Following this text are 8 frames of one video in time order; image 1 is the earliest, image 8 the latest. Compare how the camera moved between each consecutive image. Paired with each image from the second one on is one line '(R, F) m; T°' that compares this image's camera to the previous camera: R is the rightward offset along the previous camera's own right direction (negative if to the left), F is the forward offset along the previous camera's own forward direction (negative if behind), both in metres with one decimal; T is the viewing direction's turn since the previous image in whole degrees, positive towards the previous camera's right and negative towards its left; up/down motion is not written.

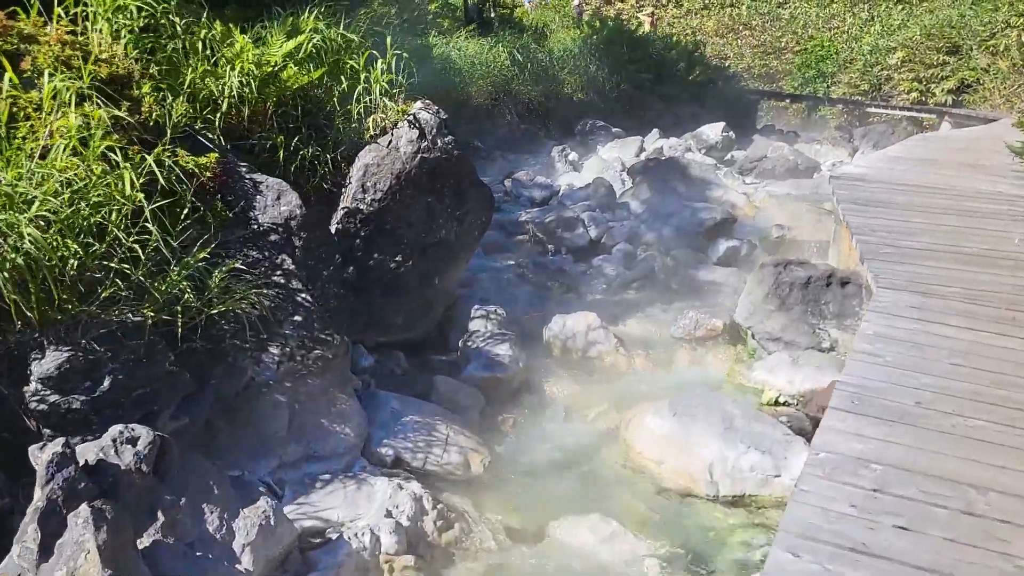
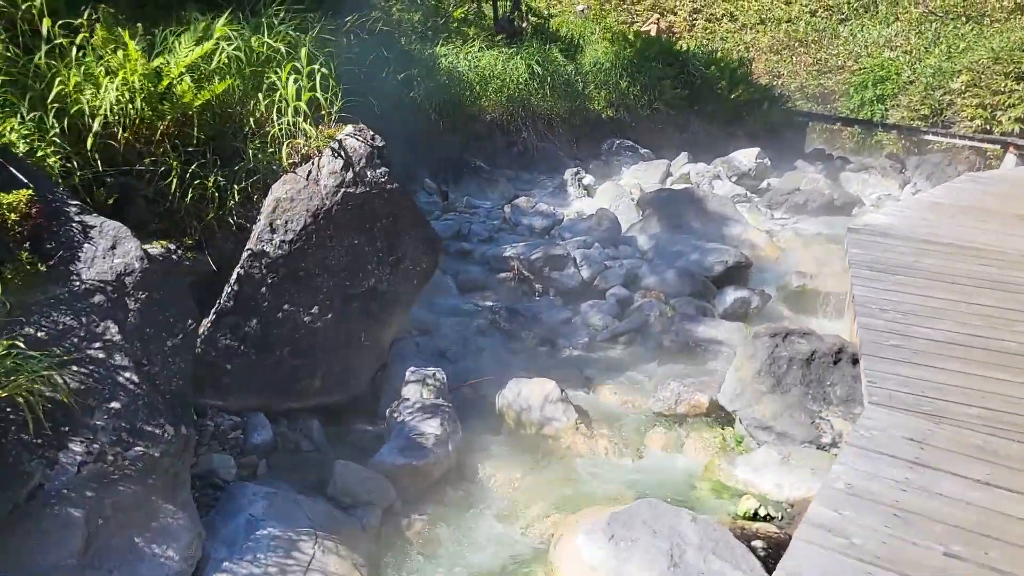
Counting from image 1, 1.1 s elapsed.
(+0.4, +0.7) m; -3°
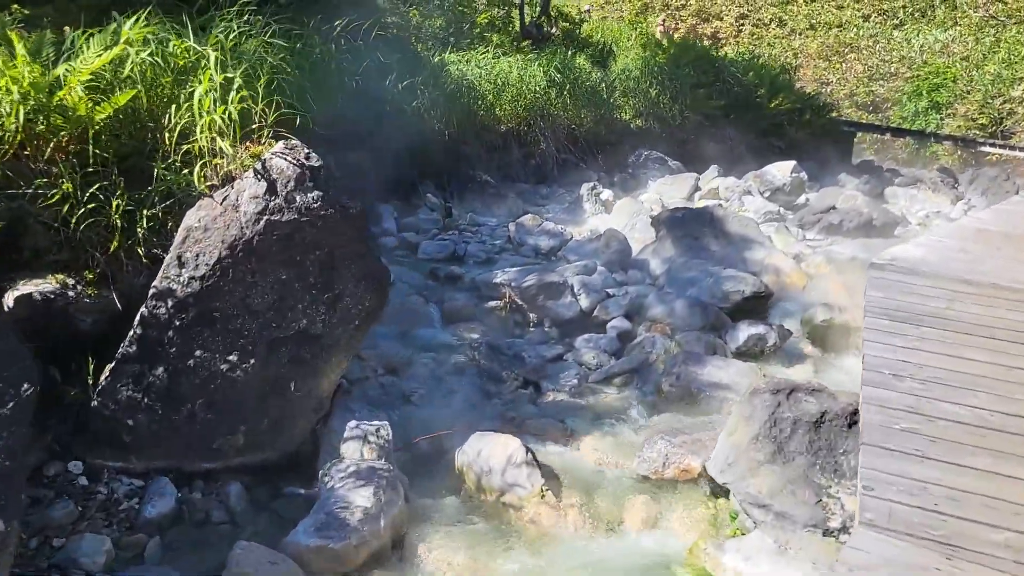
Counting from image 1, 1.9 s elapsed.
(+0.3, +0.5) m; -3°
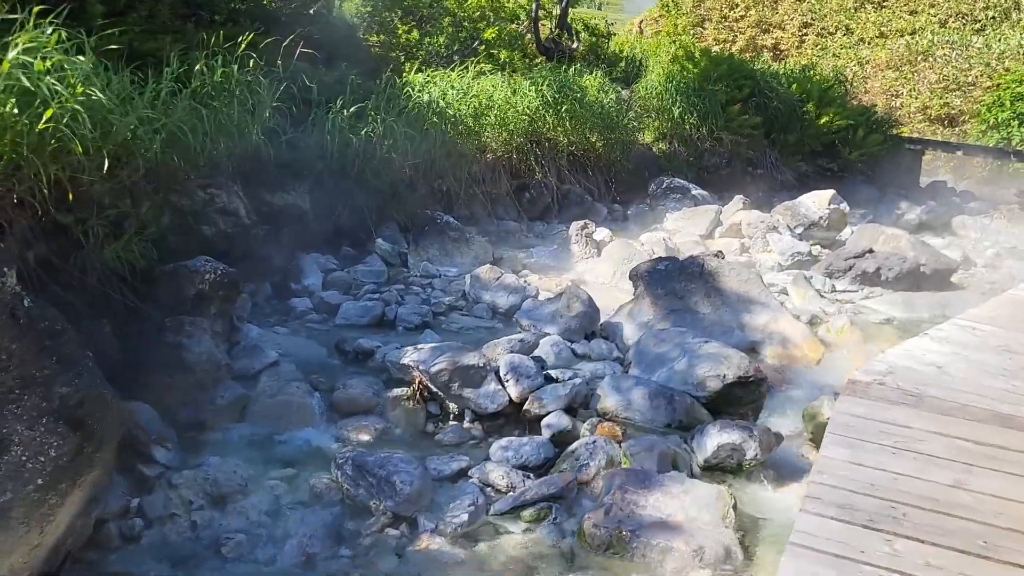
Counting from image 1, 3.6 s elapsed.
(+0.7, +1.1) m; -5°
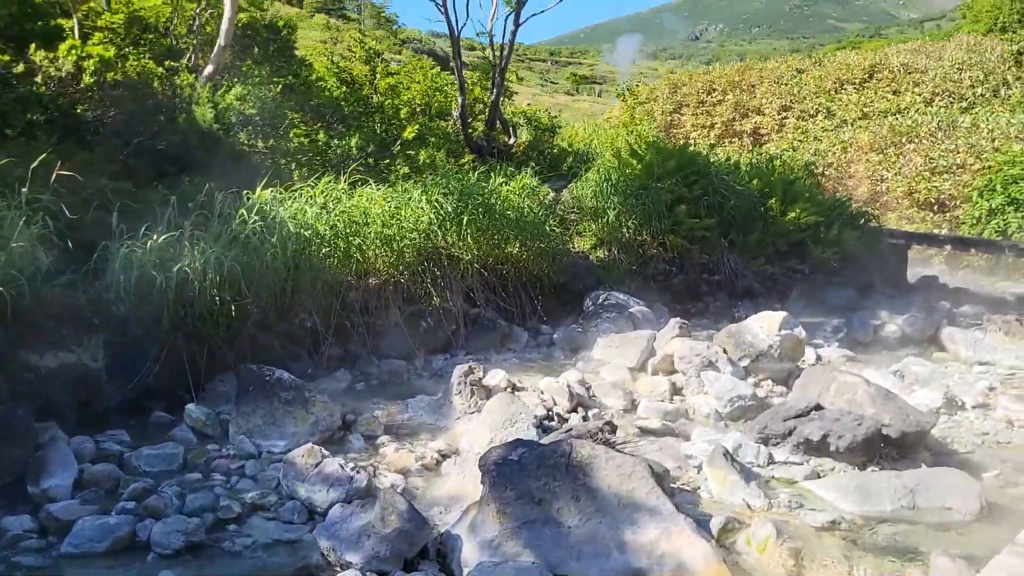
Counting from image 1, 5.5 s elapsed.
(+0.8, +1.2) m; -1°
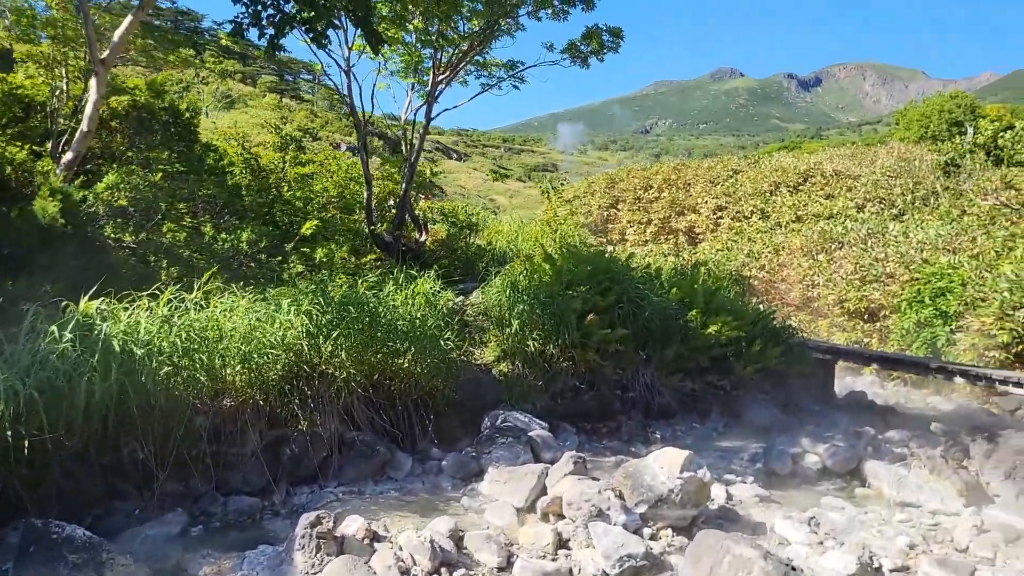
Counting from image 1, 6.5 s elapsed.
(+0.4, +0.6) m; +3°
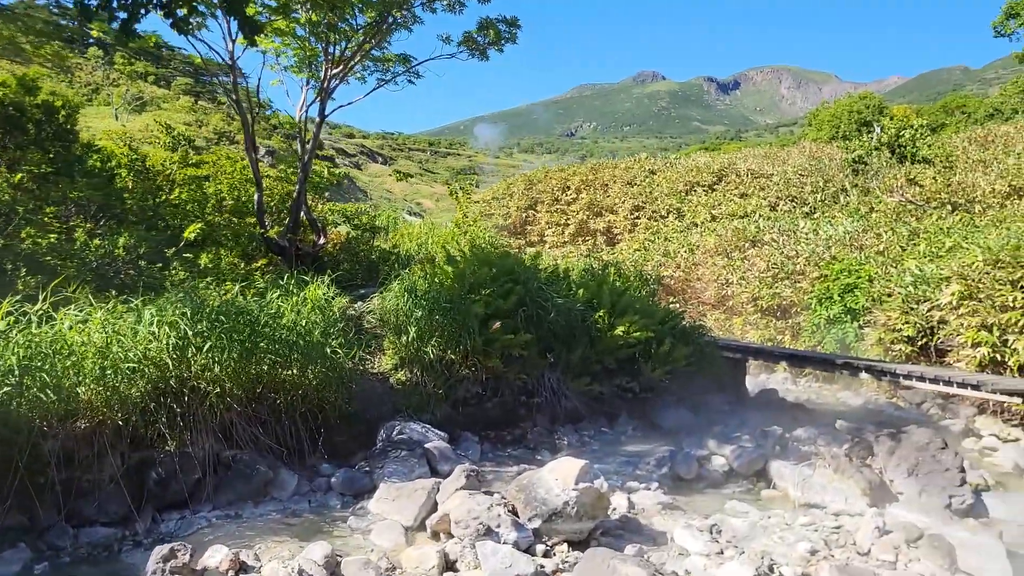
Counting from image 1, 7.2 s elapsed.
(+0.3, +0.3) m; +5°
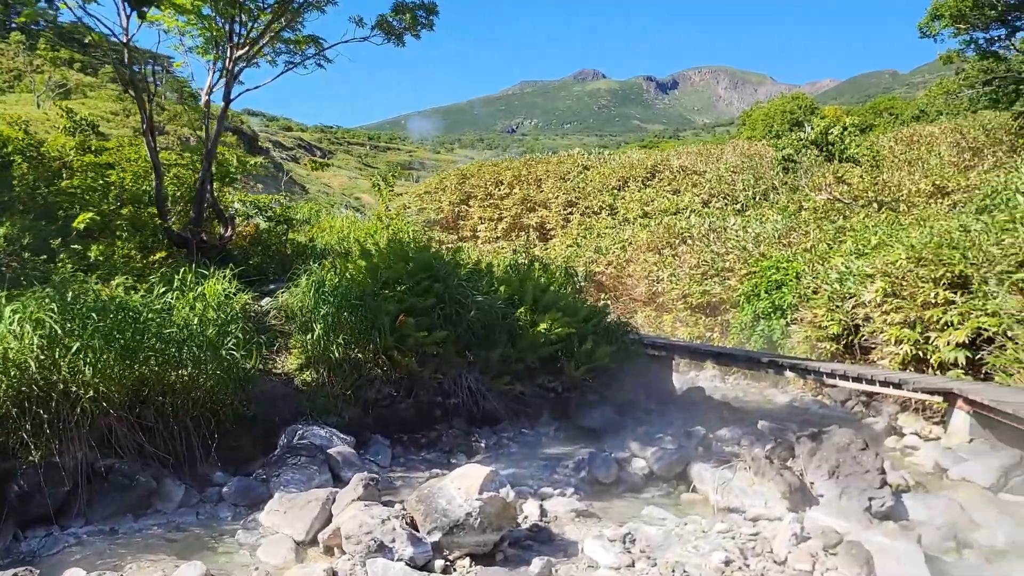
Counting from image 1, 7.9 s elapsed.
(+0.2, +0.3) m; +4°
